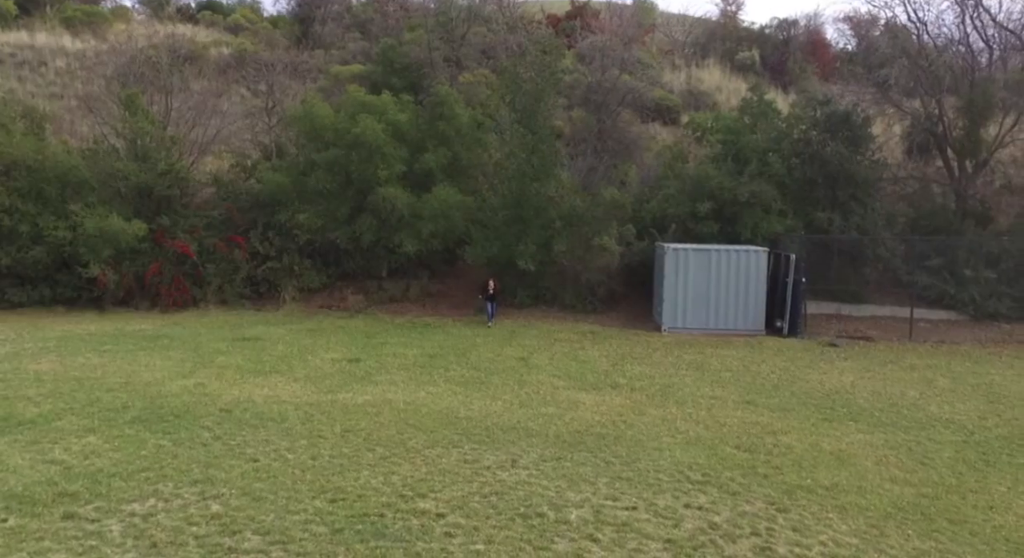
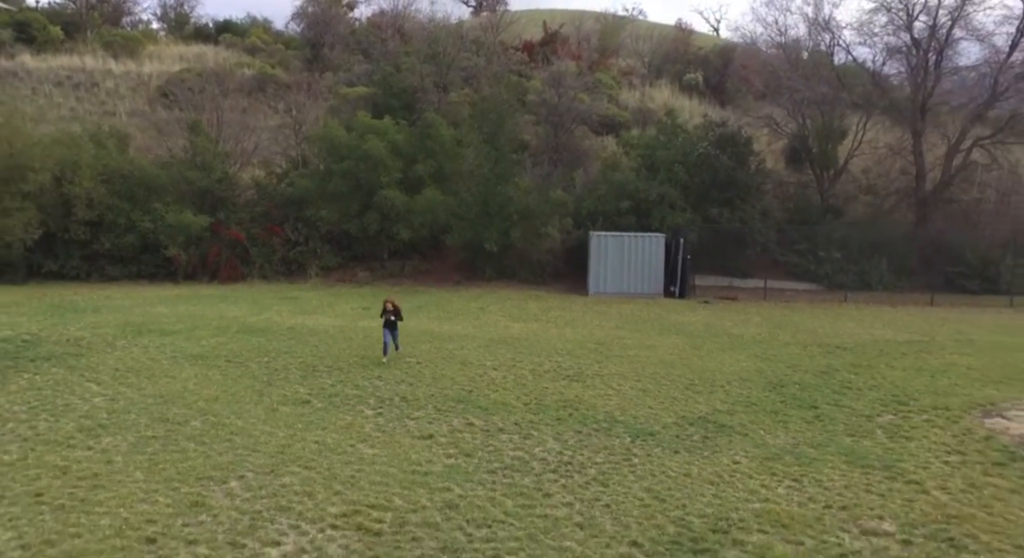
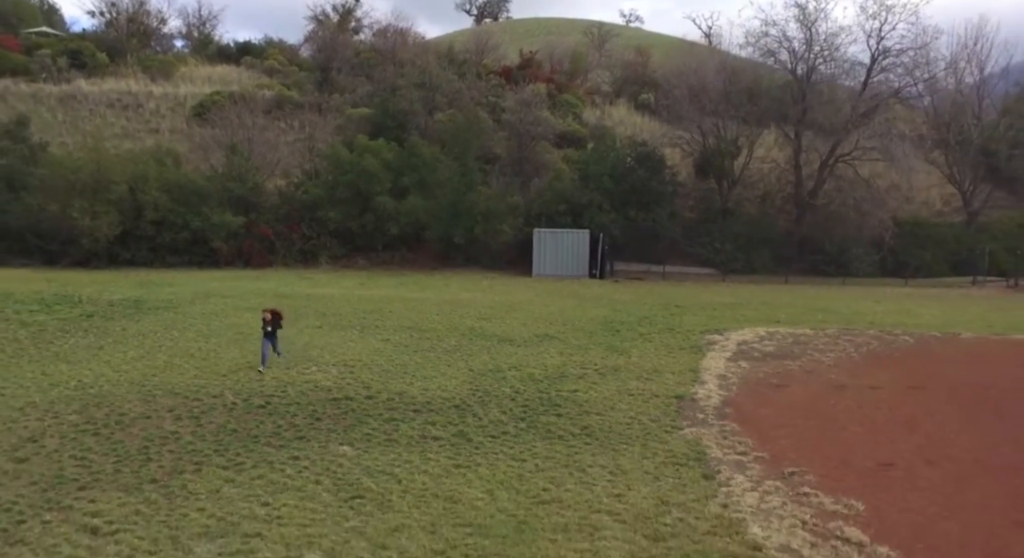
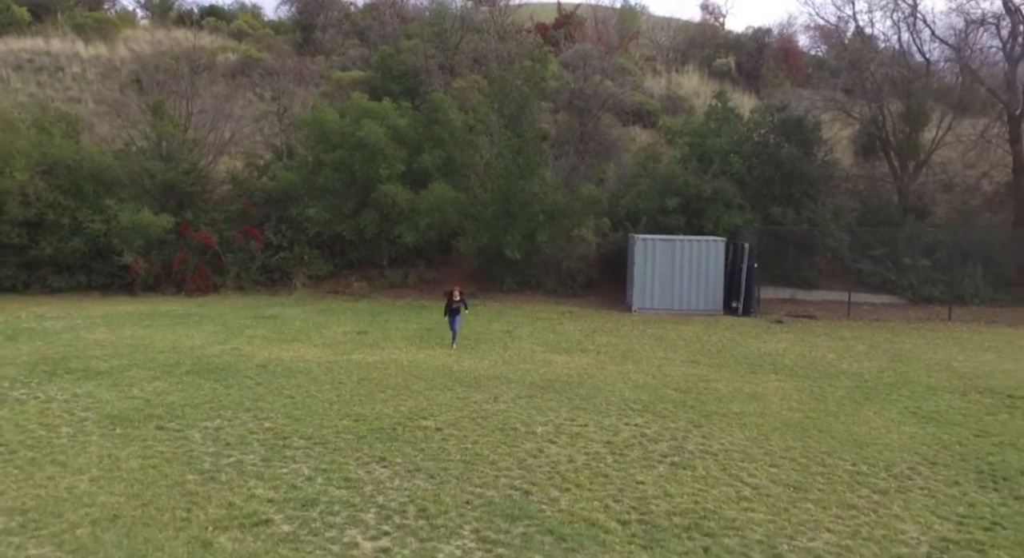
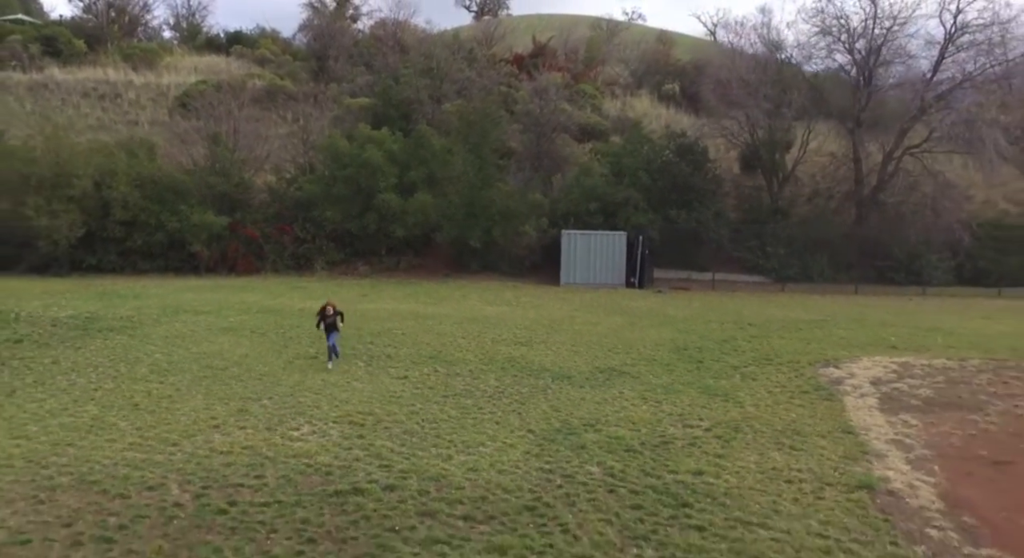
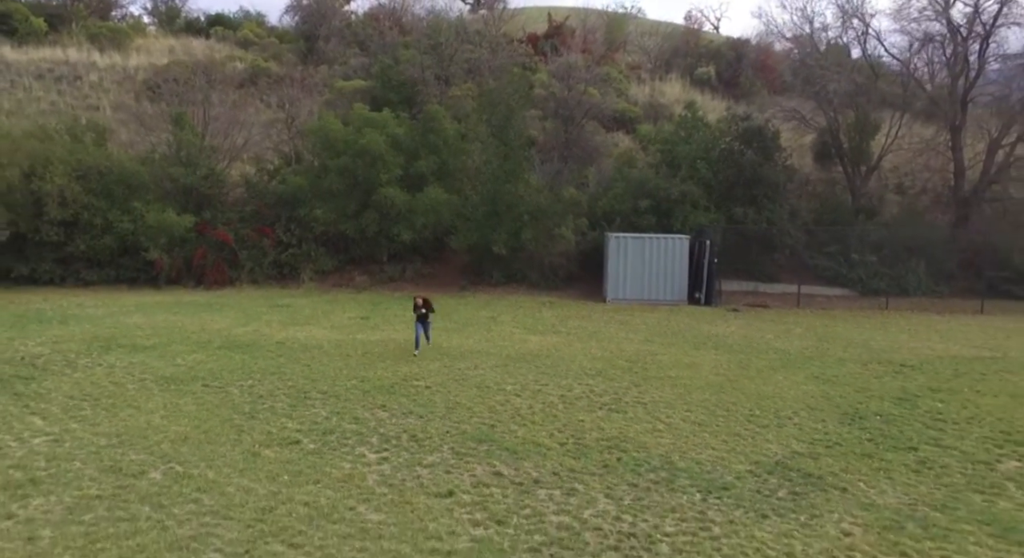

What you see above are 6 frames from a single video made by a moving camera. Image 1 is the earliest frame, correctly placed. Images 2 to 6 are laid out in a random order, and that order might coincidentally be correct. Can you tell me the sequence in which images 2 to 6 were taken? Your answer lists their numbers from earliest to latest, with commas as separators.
4, 6, 2, 5, 3
